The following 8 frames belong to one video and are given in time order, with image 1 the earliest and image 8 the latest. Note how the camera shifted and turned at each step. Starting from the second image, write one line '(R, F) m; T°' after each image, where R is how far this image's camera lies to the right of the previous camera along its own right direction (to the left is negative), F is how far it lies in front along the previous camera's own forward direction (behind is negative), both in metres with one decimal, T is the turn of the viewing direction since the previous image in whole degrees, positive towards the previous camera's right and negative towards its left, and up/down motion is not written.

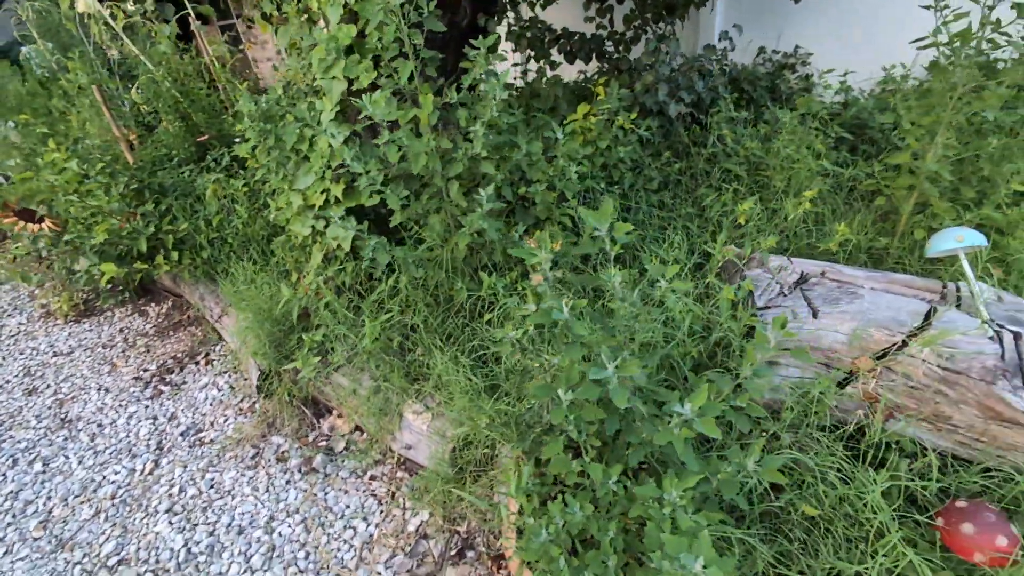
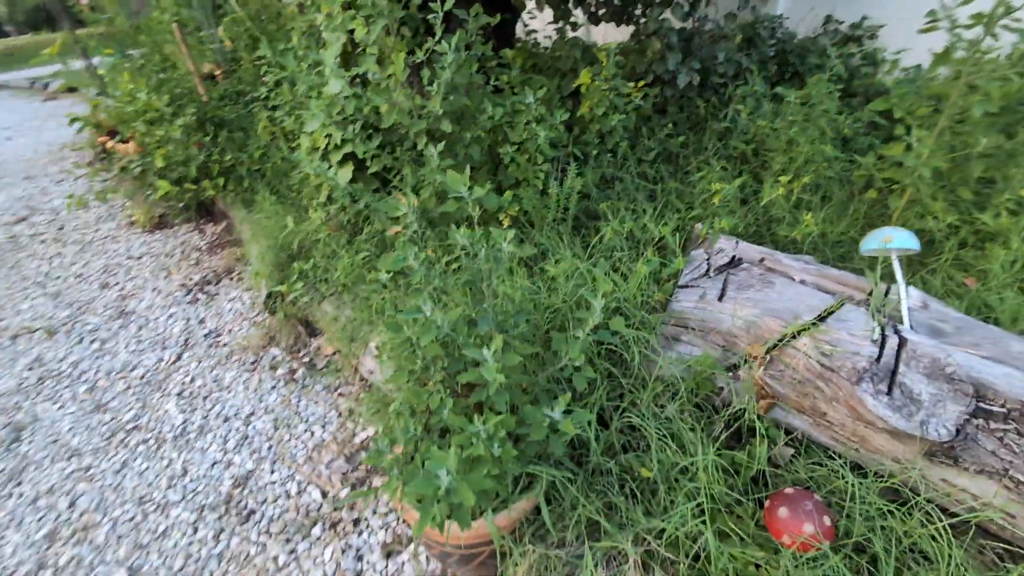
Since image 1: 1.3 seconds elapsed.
(+0.5, -0.1) m; -8°
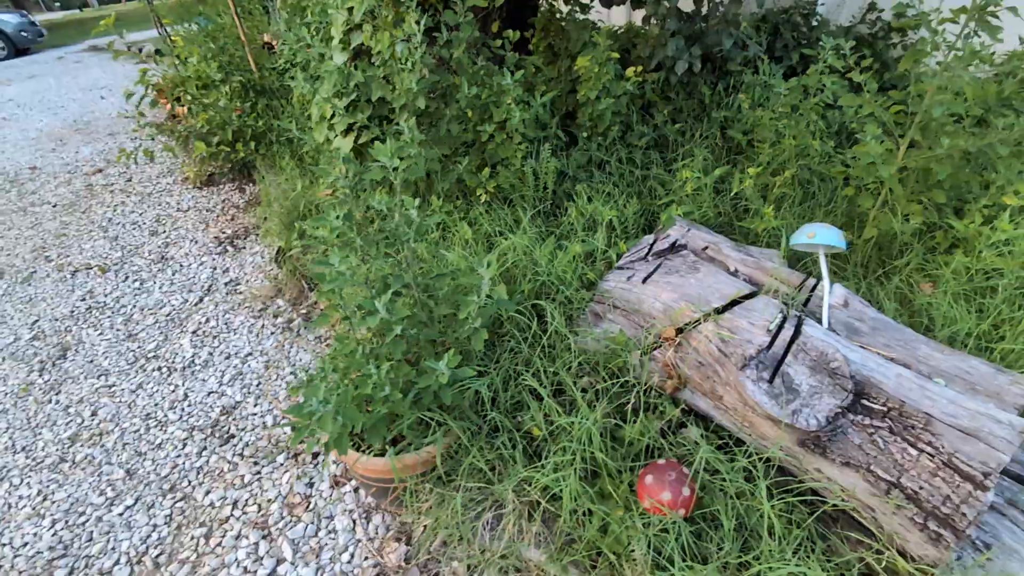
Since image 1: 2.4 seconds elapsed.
(+0.4, -0.1) m; -6°
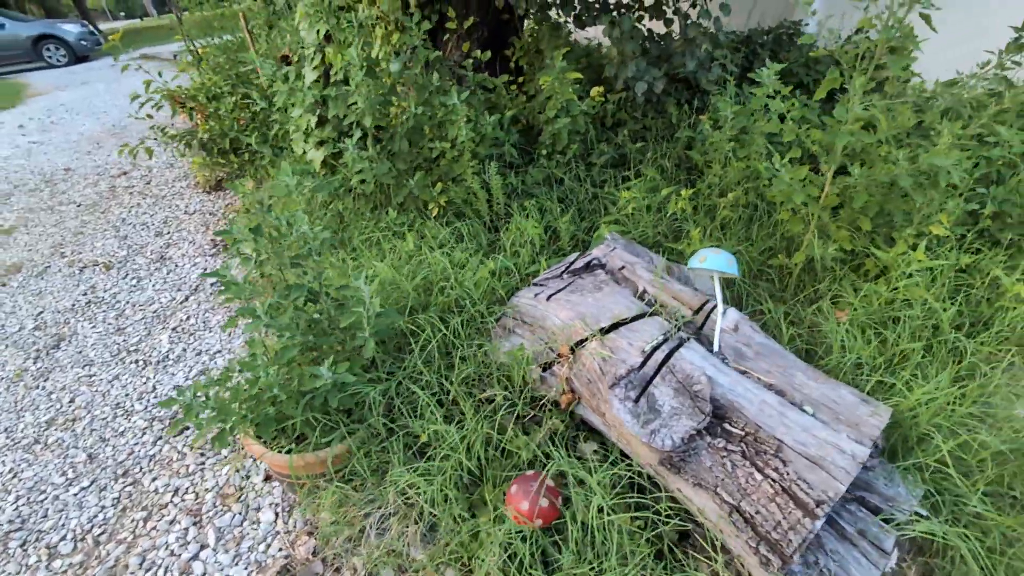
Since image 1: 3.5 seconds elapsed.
(+0.4, -0.1) m; -4°
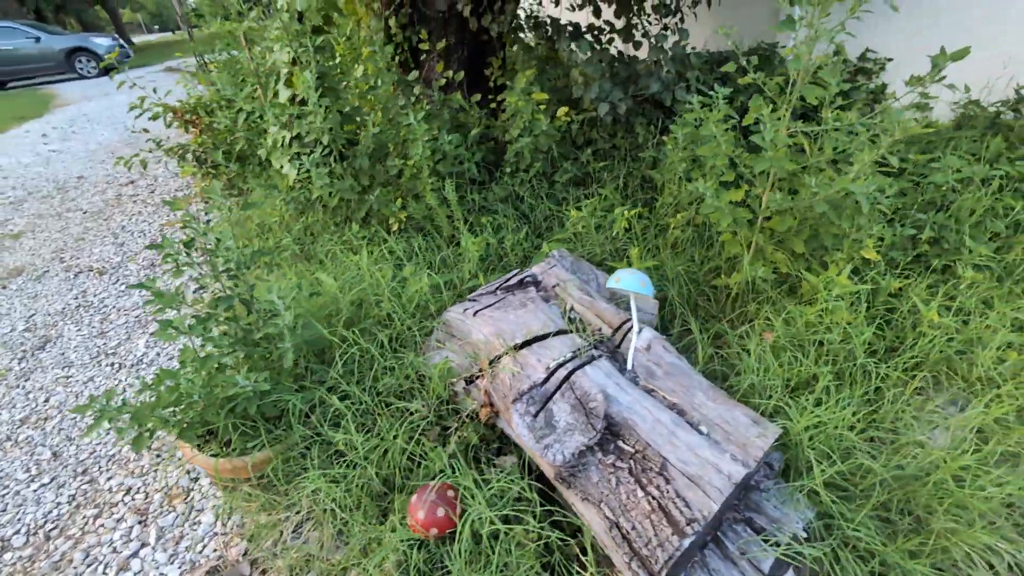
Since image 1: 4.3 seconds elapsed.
(+0.3, 0.0) m; -2°
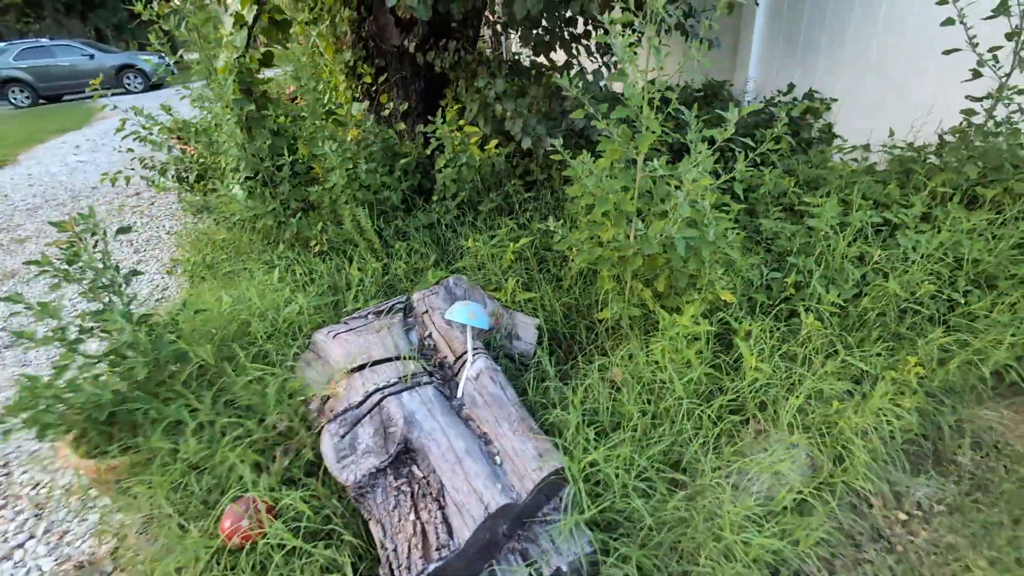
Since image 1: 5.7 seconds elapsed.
(+0.6, -0.1) m; -3°
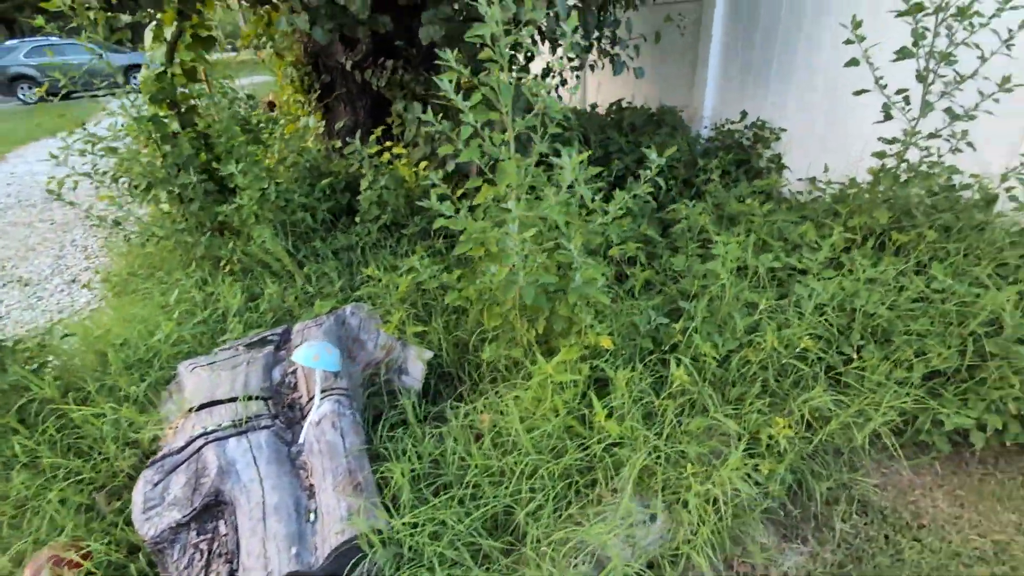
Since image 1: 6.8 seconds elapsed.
(+0.5, +0.1) m; -1°
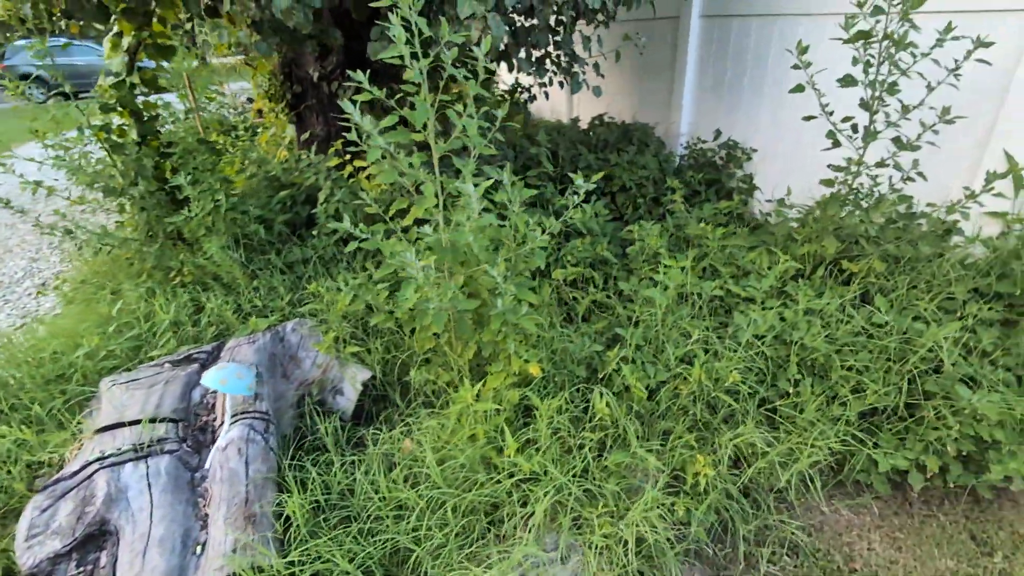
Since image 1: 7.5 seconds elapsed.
(+0.3, 0.0) m; 0°
